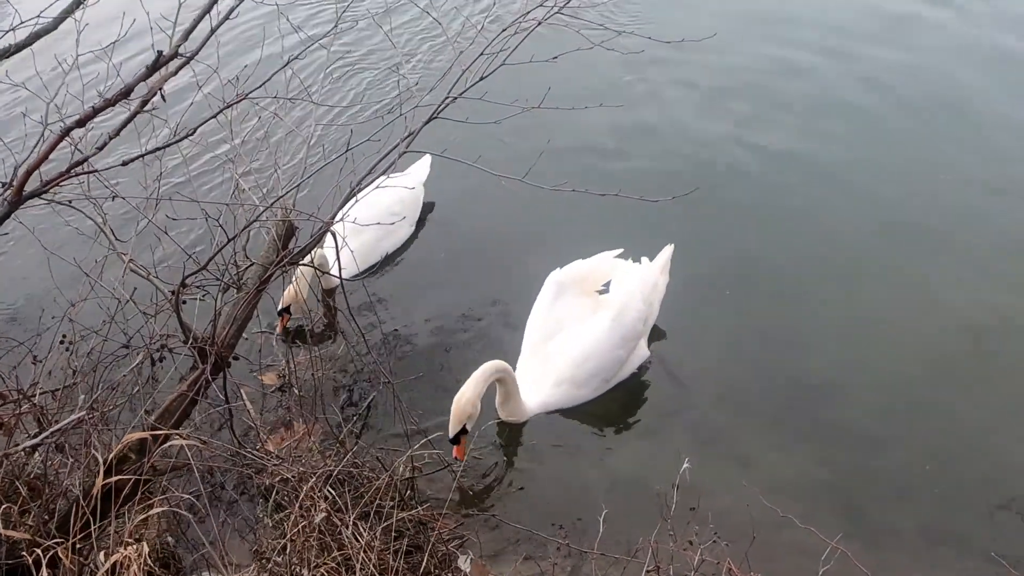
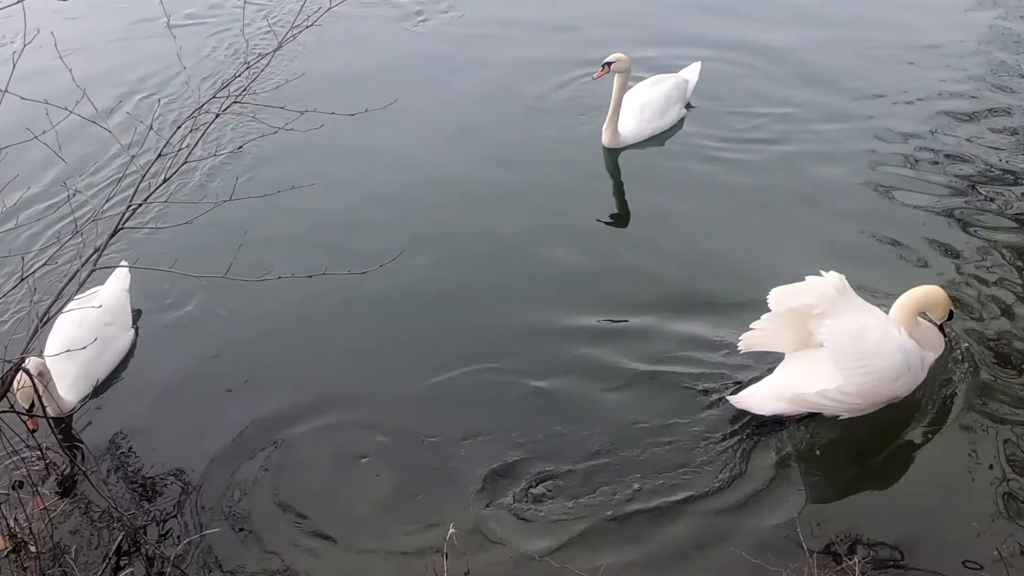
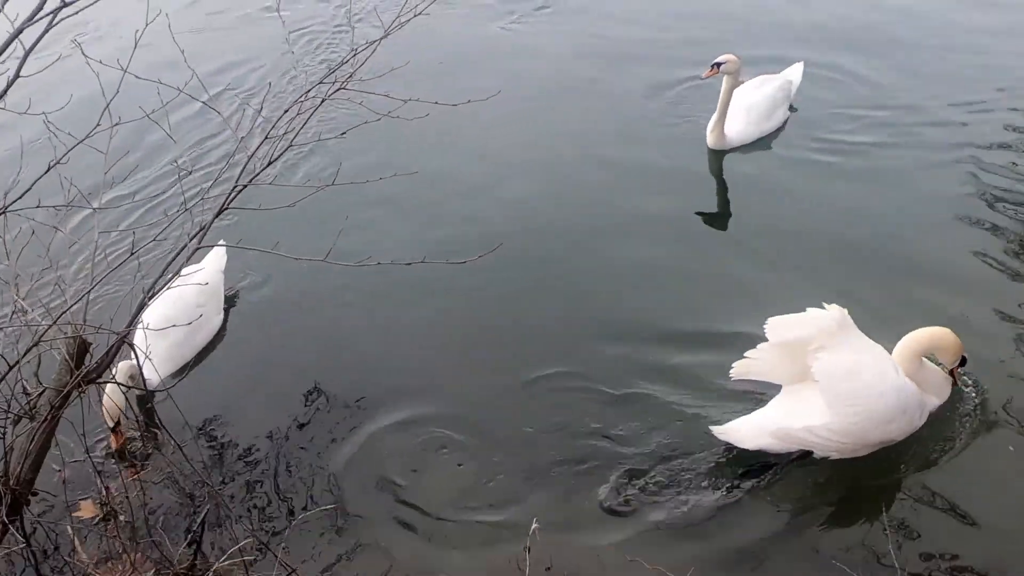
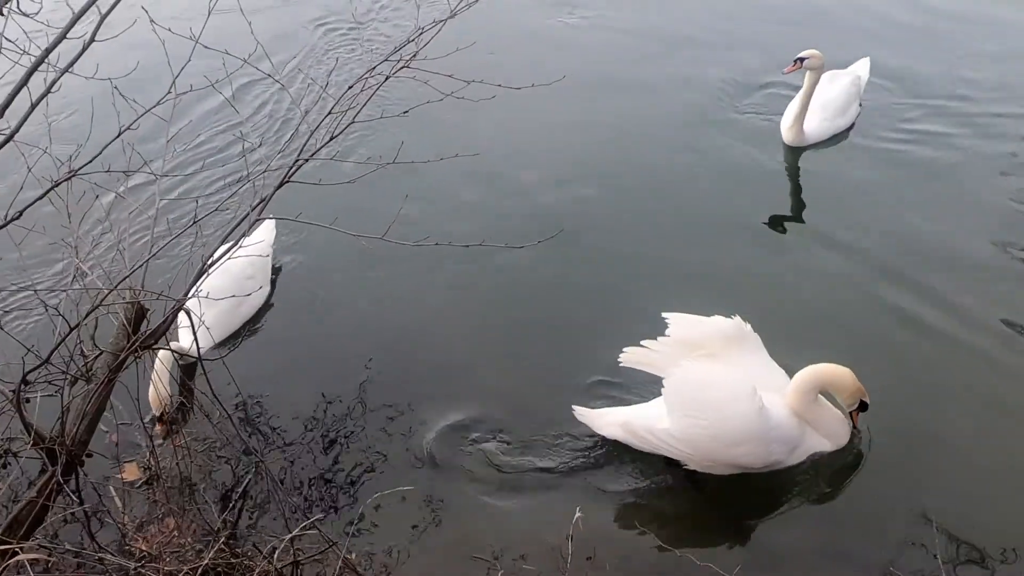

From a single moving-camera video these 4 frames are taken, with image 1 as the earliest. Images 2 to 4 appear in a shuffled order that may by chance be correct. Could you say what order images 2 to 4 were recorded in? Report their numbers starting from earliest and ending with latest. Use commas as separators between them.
4, 3, 2
